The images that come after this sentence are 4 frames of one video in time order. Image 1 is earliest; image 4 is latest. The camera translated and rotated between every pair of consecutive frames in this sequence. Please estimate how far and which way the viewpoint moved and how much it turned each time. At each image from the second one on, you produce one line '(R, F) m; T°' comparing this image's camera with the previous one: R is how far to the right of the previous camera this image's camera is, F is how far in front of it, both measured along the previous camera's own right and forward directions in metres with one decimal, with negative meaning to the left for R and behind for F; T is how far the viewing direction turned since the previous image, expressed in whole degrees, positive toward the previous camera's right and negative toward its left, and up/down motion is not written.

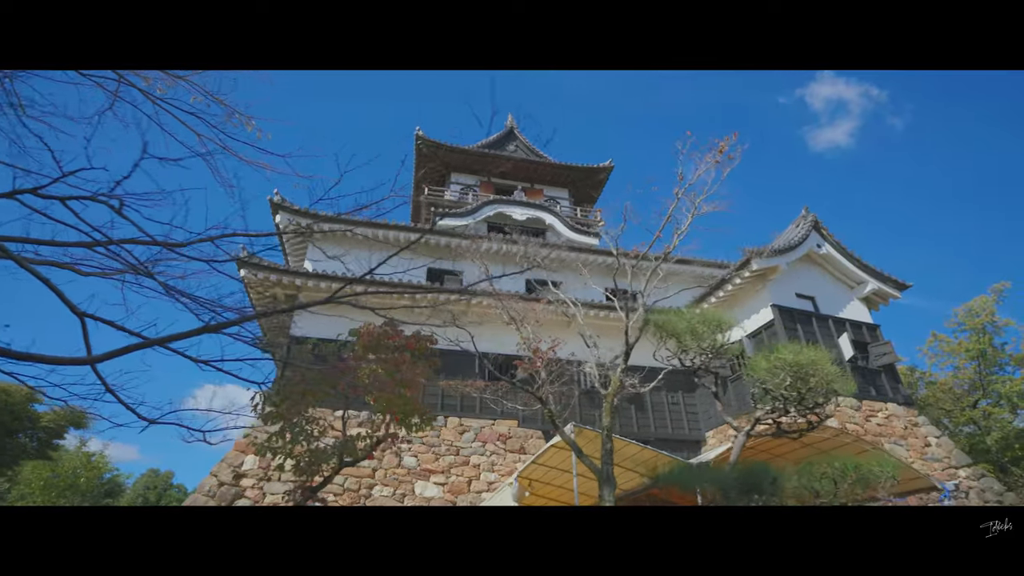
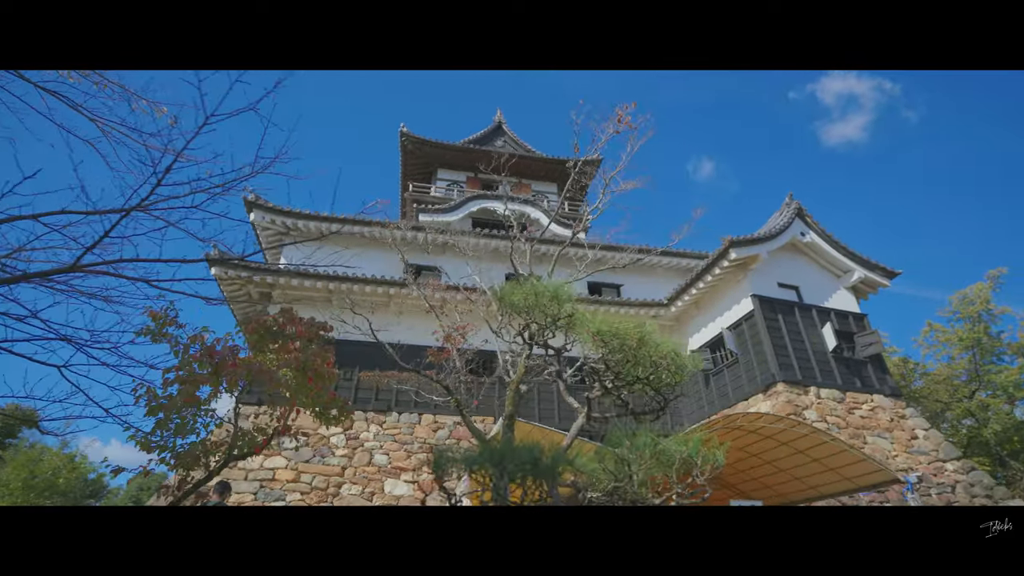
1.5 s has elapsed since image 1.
(+0.8, +0.2) m; -1°
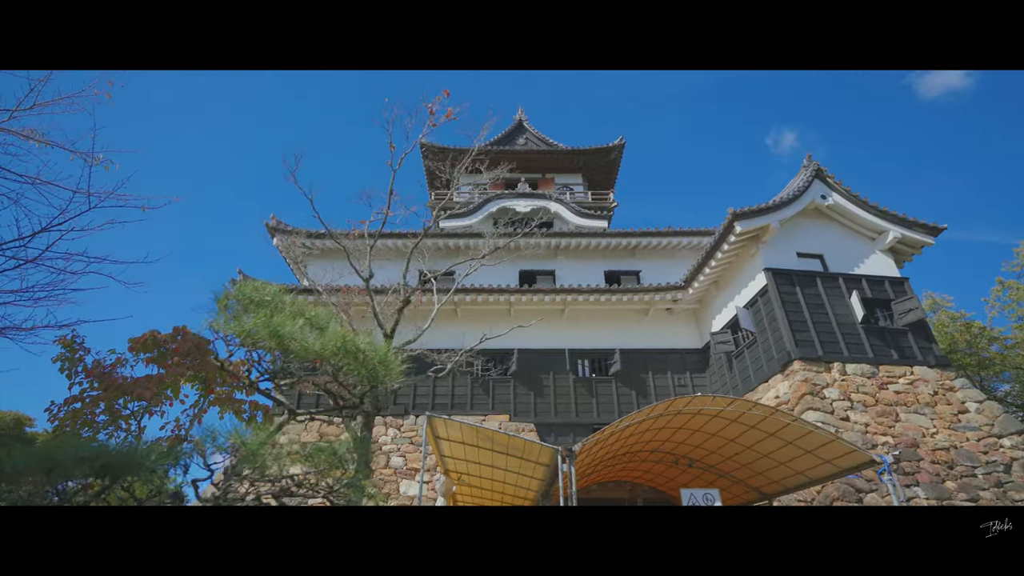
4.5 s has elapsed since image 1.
(+1.5, +0.1) m; -9°
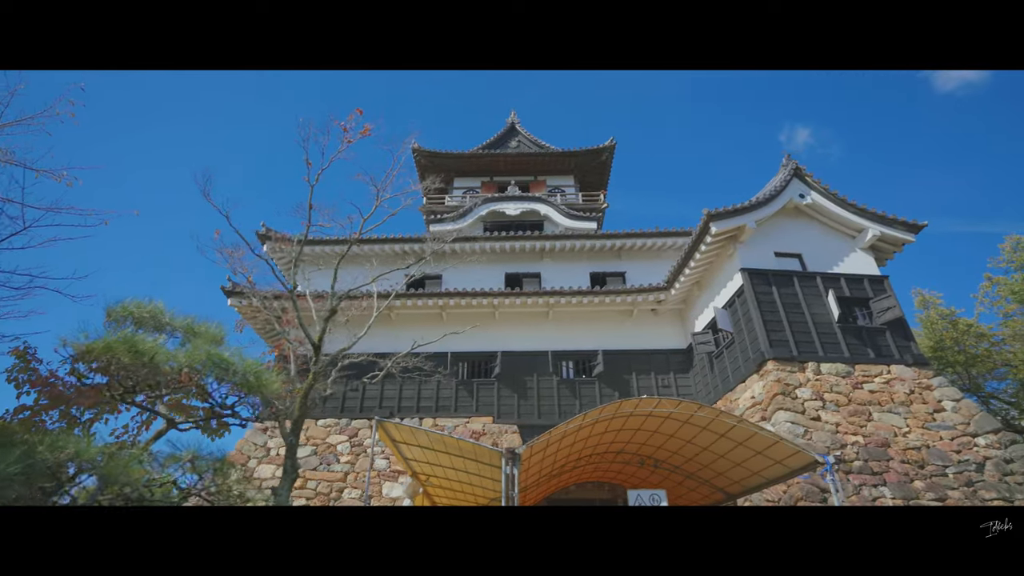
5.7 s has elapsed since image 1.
(+0.6, -0.1) m; -1°
